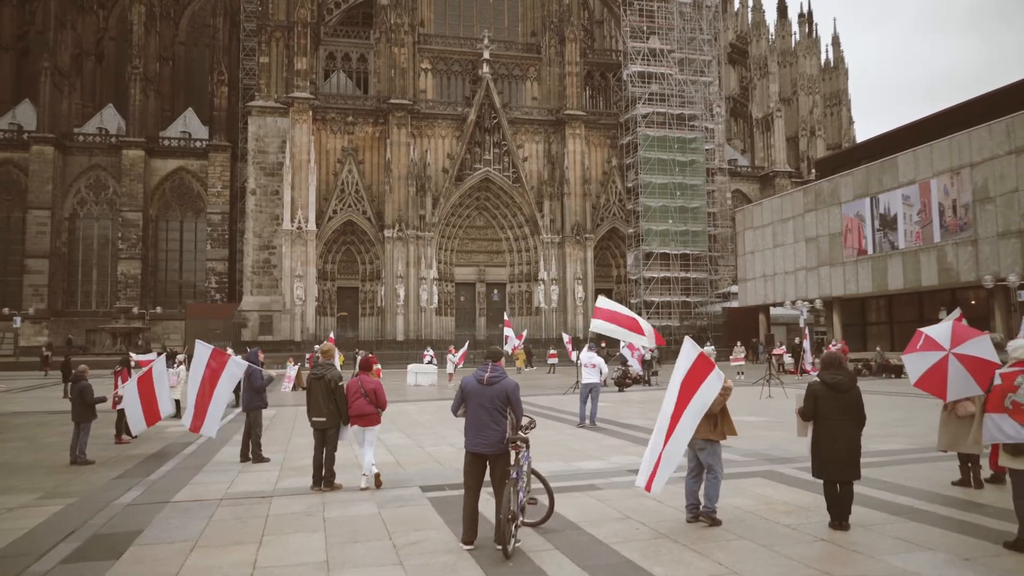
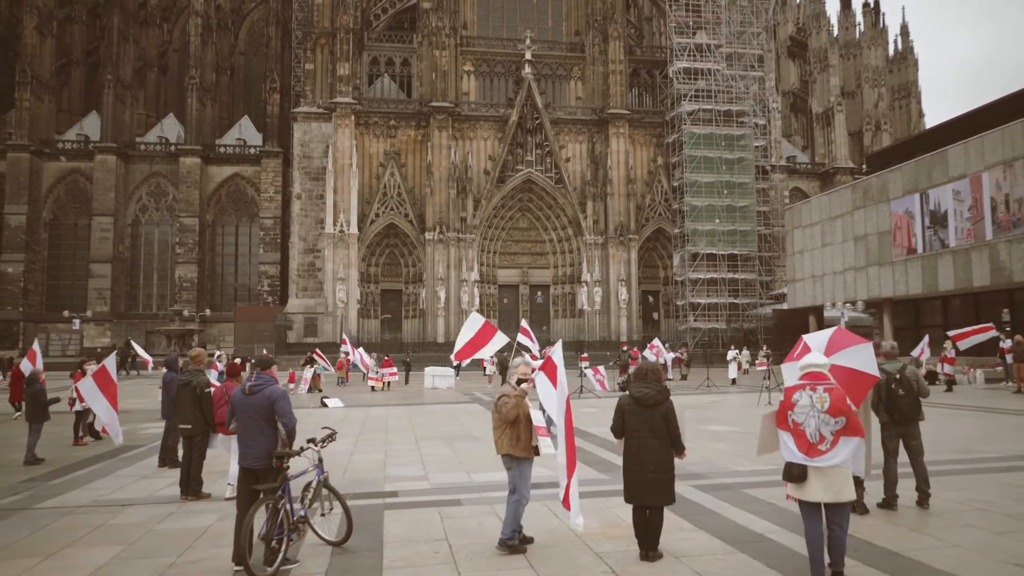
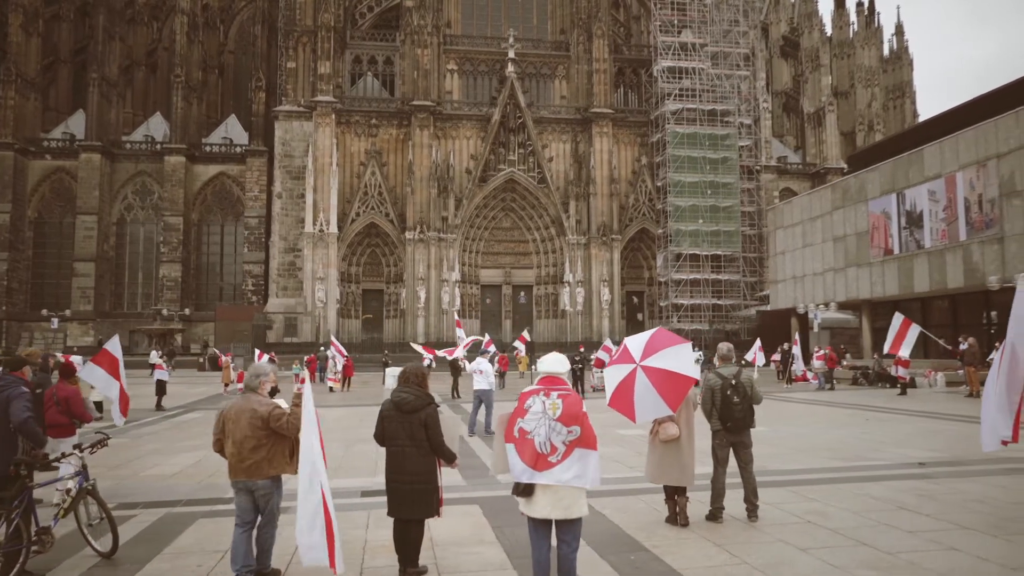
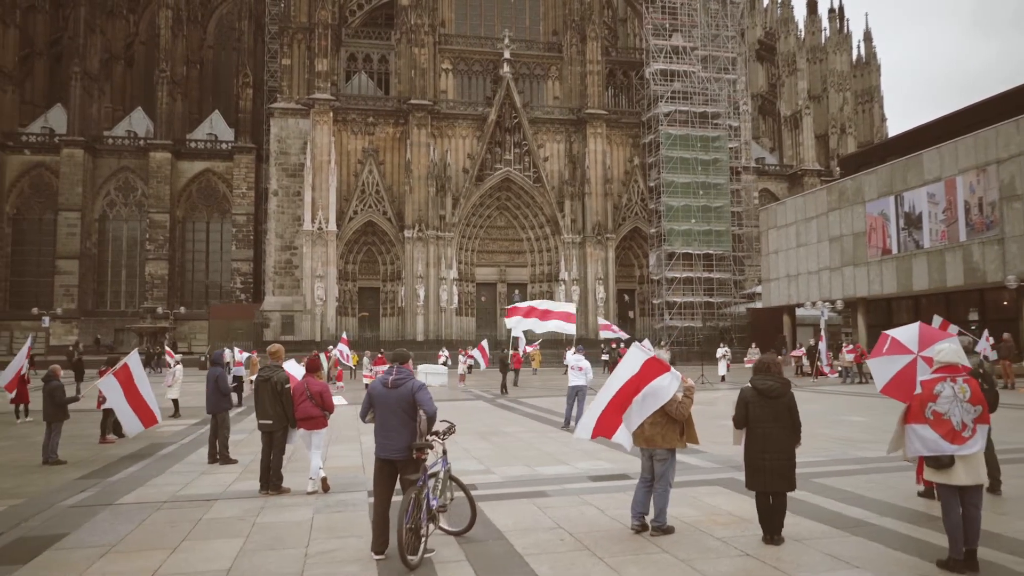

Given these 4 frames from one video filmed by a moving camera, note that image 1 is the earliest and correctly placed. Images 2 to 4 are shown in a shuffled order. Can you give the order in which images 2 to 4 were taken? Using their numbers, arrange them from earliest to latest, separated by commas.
4, 2, 3
